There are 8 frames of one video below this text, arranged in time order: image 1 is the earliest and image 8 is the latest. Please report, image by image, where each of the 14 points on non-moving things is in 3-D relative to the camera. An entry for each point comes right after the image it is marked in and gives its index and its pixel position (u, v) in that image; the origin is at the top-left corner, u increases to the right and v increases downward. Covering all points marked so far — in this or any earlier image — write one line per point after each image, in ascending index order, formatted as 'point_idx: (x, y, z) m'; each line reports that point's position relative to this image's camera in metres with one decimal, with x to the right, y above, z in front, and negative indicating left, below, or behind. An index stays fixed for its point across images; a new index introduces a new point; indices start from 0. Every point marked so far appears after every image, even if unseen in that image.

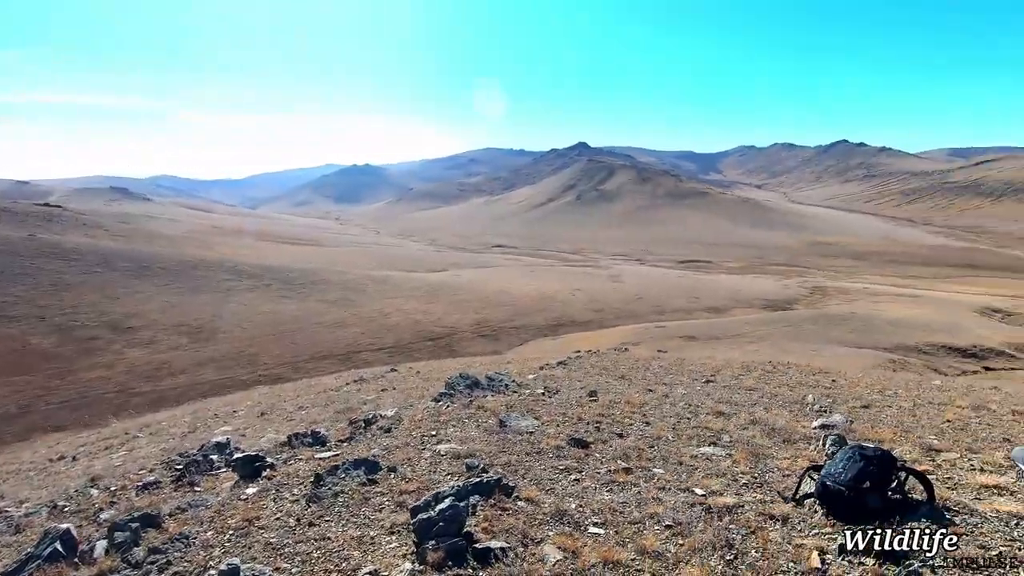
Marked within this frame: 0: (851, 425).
0: (+5.8, -2.4, +9.3) m
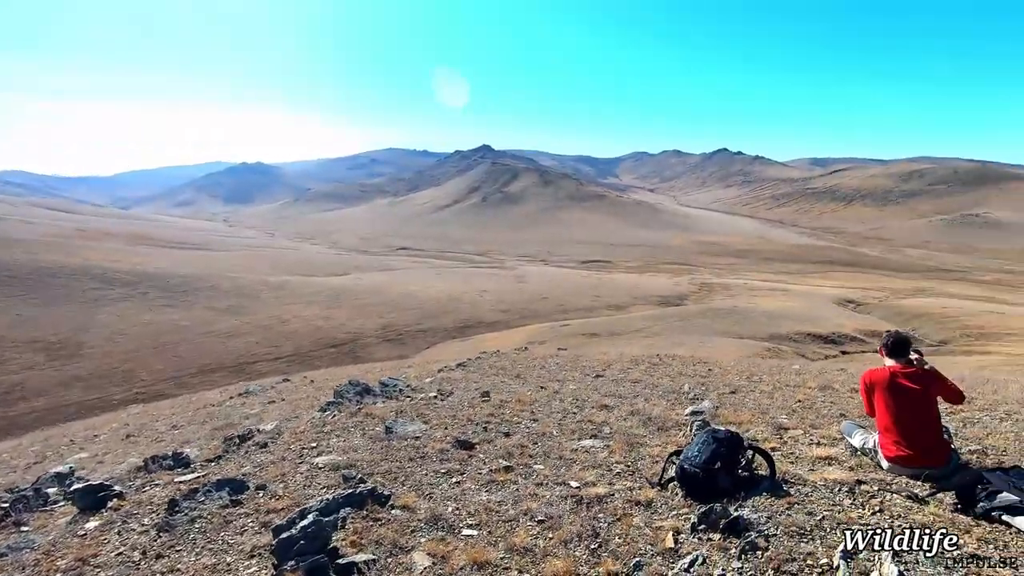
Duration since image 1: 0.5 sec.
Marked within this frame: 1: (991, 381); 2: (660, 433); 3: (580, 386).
0: (+3.8, -2.3, +10.0) m
1: (+14.1, -2.7, +15.7) m
2: (+2.4, -2.4, +8.9) m
3: (+1.9, -2.6, +14.4) m
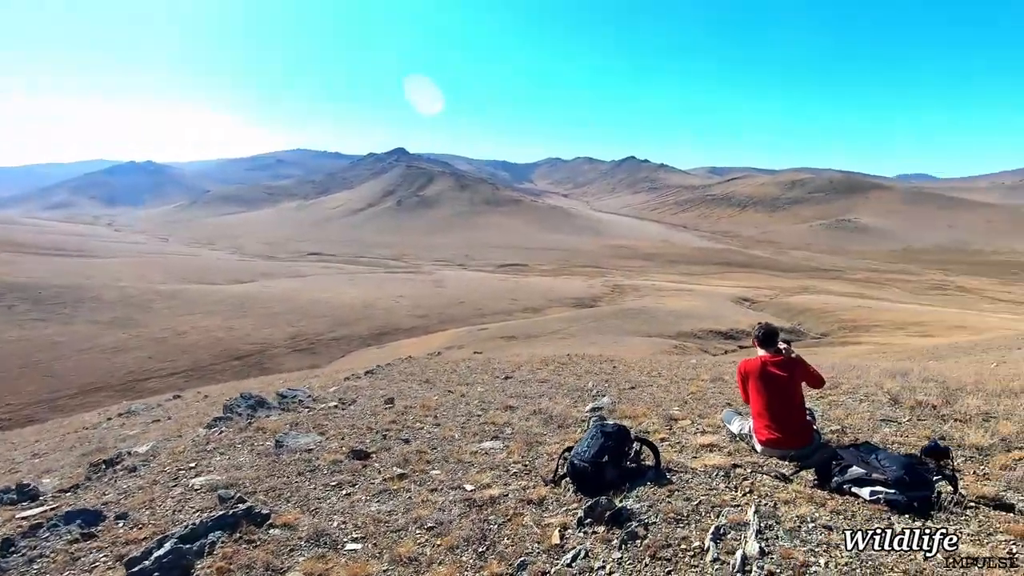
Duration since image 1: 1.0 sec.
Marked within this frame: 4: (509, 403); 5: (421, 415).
0: (+1.9, -2.3, +10.3) m
1: (+11.3, -2.6, +17.5) m
2: (+0.8, -2.4, +9.0) m
3: (-0.6, -2.7, +14.4) m
4: (0.0, -2.5, +11.8) m
5: (-1.9, -2.6, +11.1) m
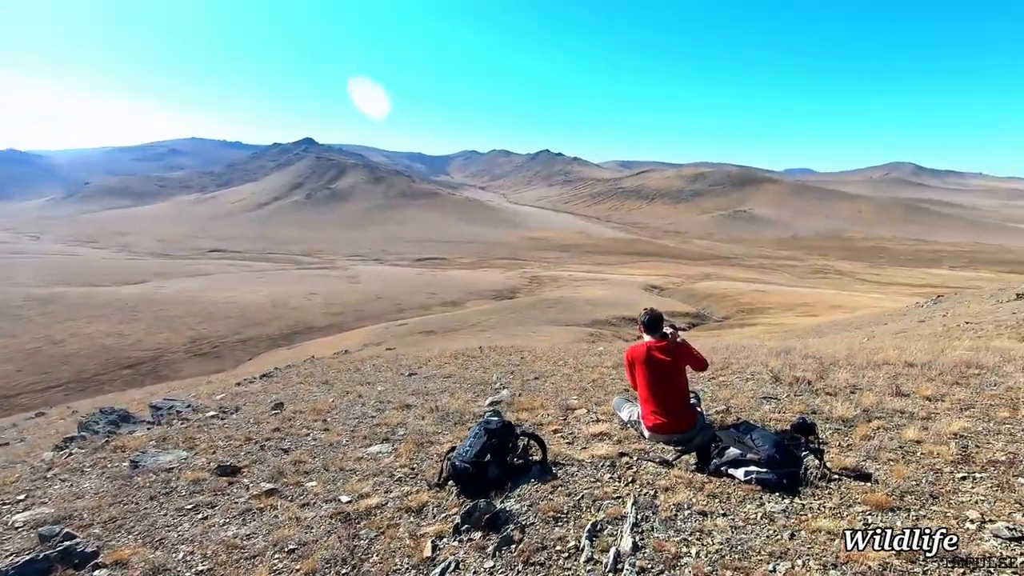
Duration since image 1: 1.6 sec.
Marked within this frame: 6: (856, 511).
0: (0.0, -2.1, +10.1) m
1: (+8.2, -2.1, +18.6) m
2: (-0.9, -2.2, +8.6) m
3: (-3.1, -2.5, +13.7) m
4: (-2.1, -2.4, +11.2) m
5: (-3.9, -2.5, +10.3) m
6: (+2.9, -1.9, +4.5) m
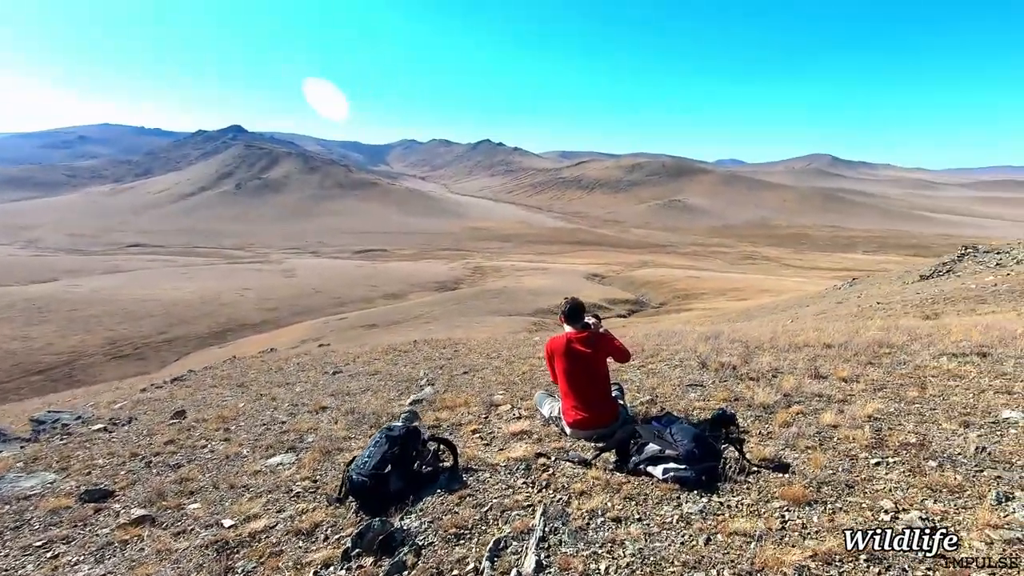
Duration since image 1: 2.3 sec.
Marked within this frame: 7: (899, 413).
0: (-1.4, -1.9, +9.5) m
1: (+5.9, -1.6, +18.8) m
2: (-2.1, -2.1, +8.0) m
3: (-4.8, -2.4, +12.8) m
4: (-3.6, -2.2, +10.4) m
5: (-5.2, -2.5, +9.3) m
6: (+2.1, -1.7, +4.3) m
7: (+4.6, -1.5, +6.4) m
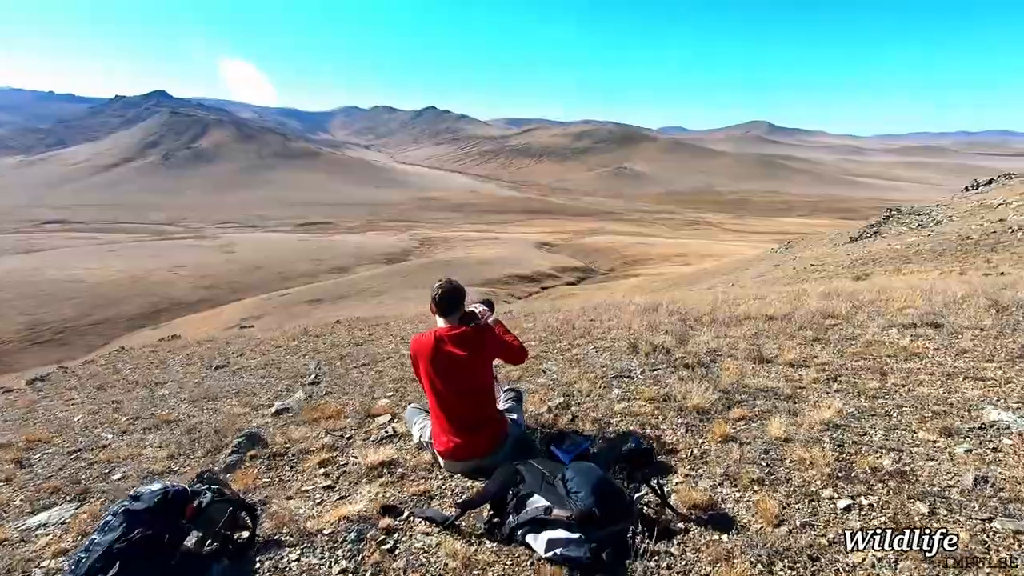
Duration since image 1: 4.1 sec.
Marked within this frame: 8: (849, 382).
0: (-2.9, -1.6, +7.7) m
1: (+3.5, -0.6, +17.5) m
2: (-3.6, -1.9, +6.0) m
3: (-6.6, -2.0, +10.6) m
4: (-5.2, -2.0, +8.4) m
5: (-6.7, -2.3, +7.2) m
6: (+1.0, -1.6, +2.7) m
7: (+3.3, -1.2, +5.1) m
8: (+3.9, -1.1, +6.2) m
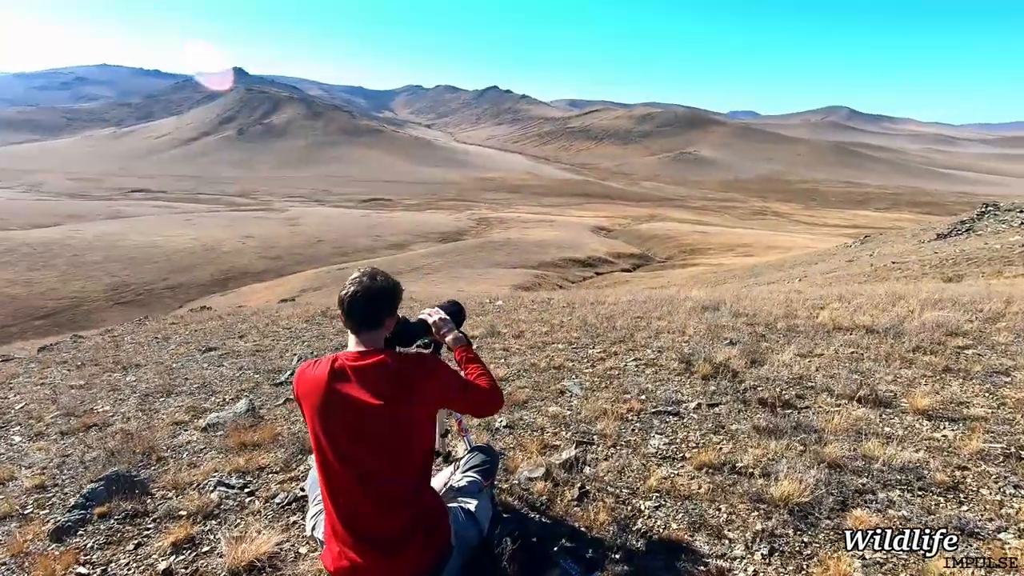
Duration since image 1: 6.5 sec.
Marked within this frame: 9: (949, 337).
0: (-2.9, -1.4, +5.9) m
1: (+4.5, -0.4, +15.0) m
2: (-3.7, -1.7, +4.4) m
3: (-6.3, -1.5, +9.2) m
4: (-5.2, -1.6, +6.8) m
5: (-6.8, -1.9, +5.8) m
6: (+0.5, -1.8, +0.6) m
7: (+3.0, -1.4, +2.7) m
8: (+3.7, -1.2, +3.8) m
9: (+6.5, -0.8, +7.9) m
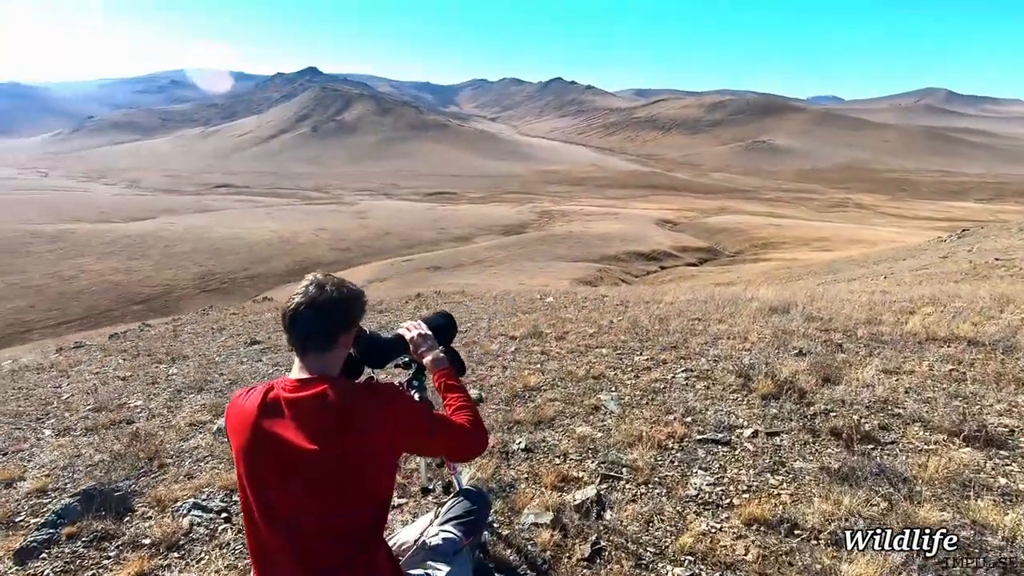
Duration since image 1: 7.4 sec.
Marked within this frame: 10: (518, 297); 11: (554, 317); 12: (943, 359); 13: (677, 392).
0: (-2.7, -1.4, +5.6) m
1: (+5.8, -0.3, +13.8) m
2: (-3.6, -1.7, +4.2) m
3: (-5.7, -1.4, +9.3) m
4: (-4.8, -1.6, +6.8) m
5: (-6.5, -1.8, +5.9) m
6: (+0.1, -1.9, 0.0) m
7: (+2.9, -1.5, +1.7) m
8: (+3.7, -1.3, +2.7) m
9: (+7.0, -0.9, +6.5) m
10: (-0.6, -0.4, +17.5) m
11: (+0.5, -0.7, +12.4) m
12: (+5.3, -0.9, +6.5) m
13: (+1.8, -1.1, +5.9) m
